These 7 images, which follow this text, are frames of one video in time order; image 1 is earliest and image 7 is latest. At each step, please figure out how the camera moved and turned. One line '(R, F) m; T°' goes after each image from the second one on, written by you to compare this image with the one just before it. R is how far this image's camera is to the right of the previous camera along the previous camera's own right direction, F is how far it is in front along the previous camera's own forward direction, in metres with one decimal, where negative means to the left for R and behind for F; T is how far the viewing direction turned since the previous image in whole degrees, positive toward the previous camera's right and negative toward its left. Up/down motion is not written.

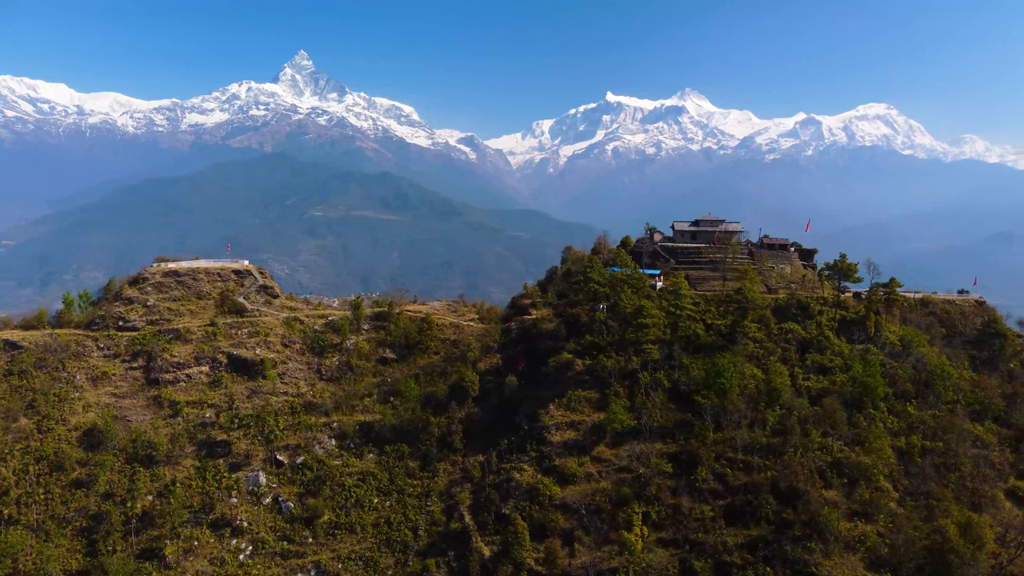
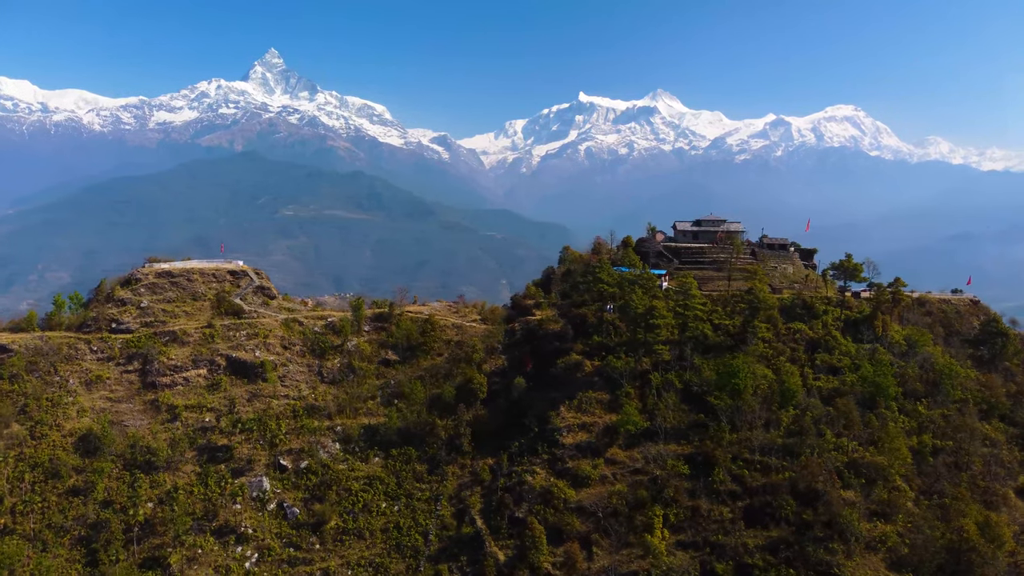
(-1.0, +0.3) m; +1°
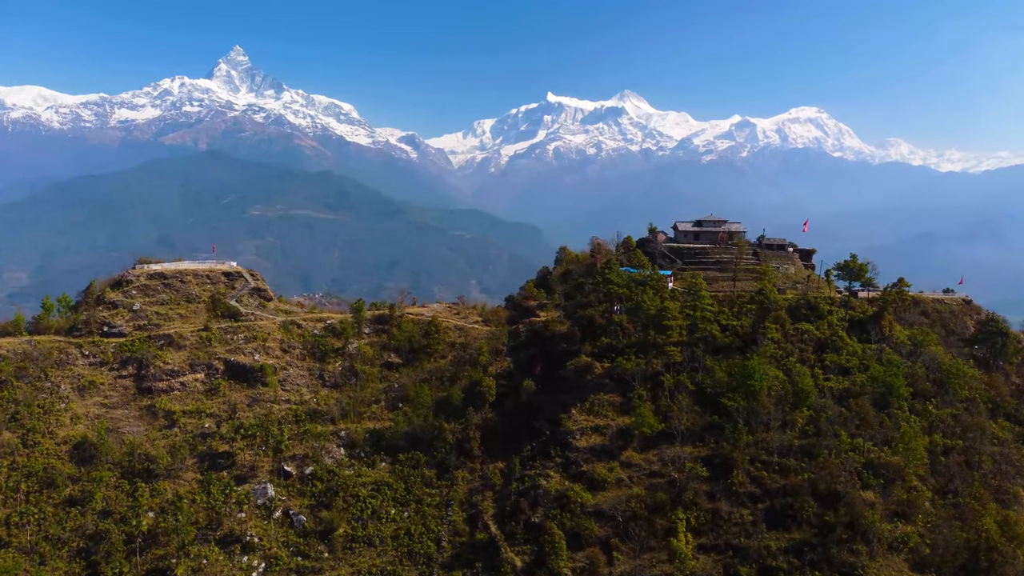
(-1.1, +0.3) m; +2°
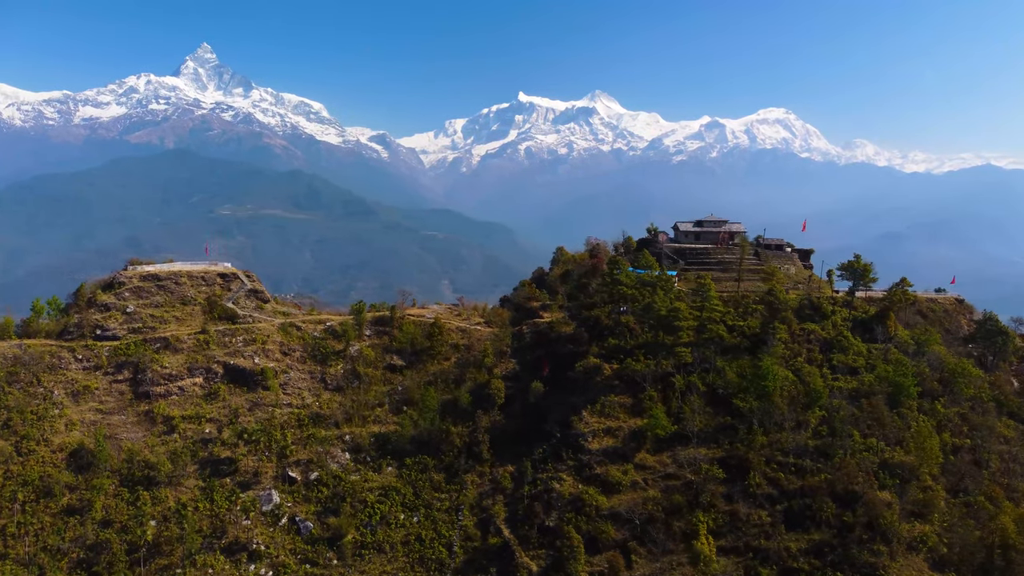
(-1.0, +0.3) m; +1°
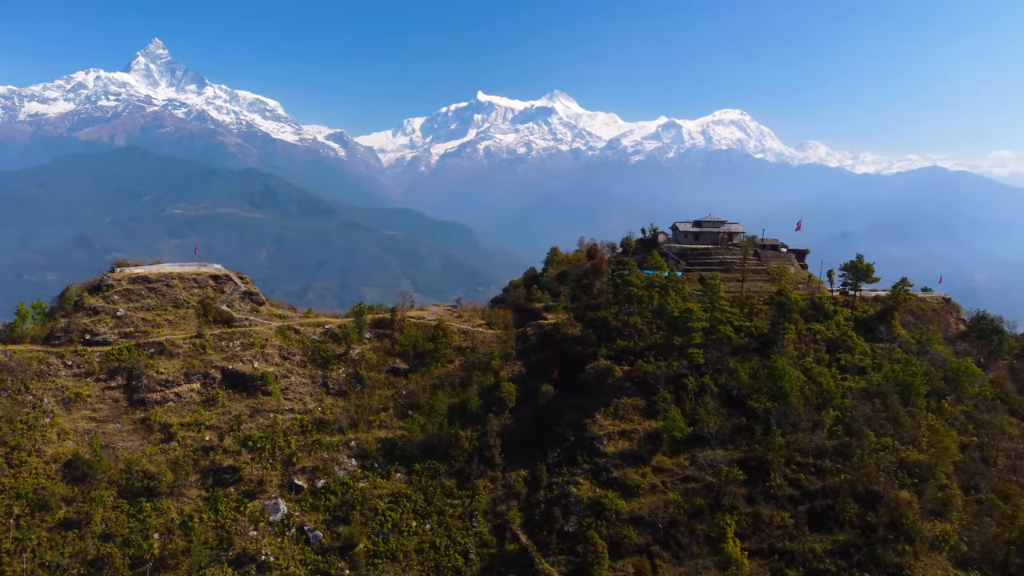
(-1.3, +0.3) m; +2°
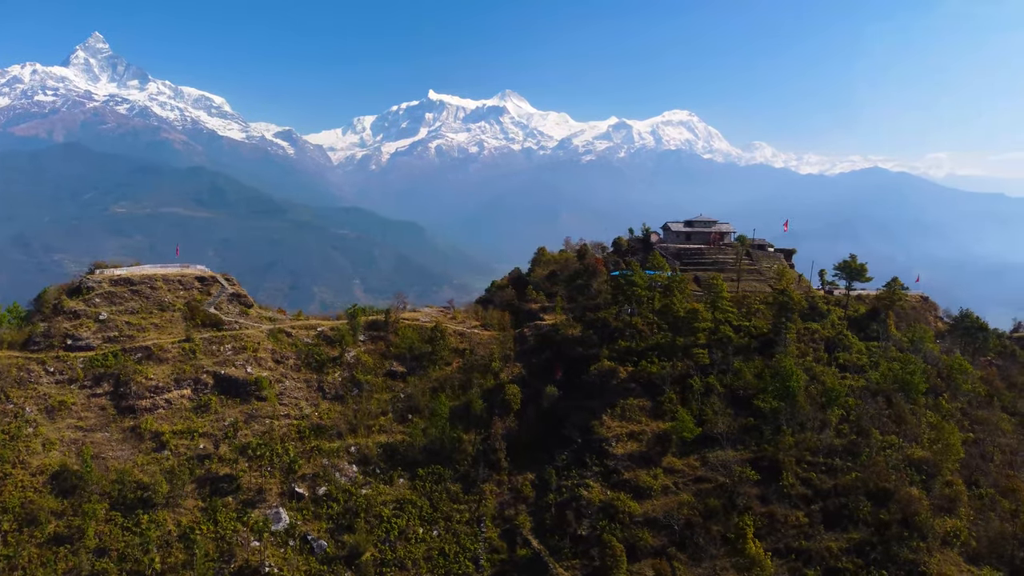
(-1.2, +0.3) m; +2°
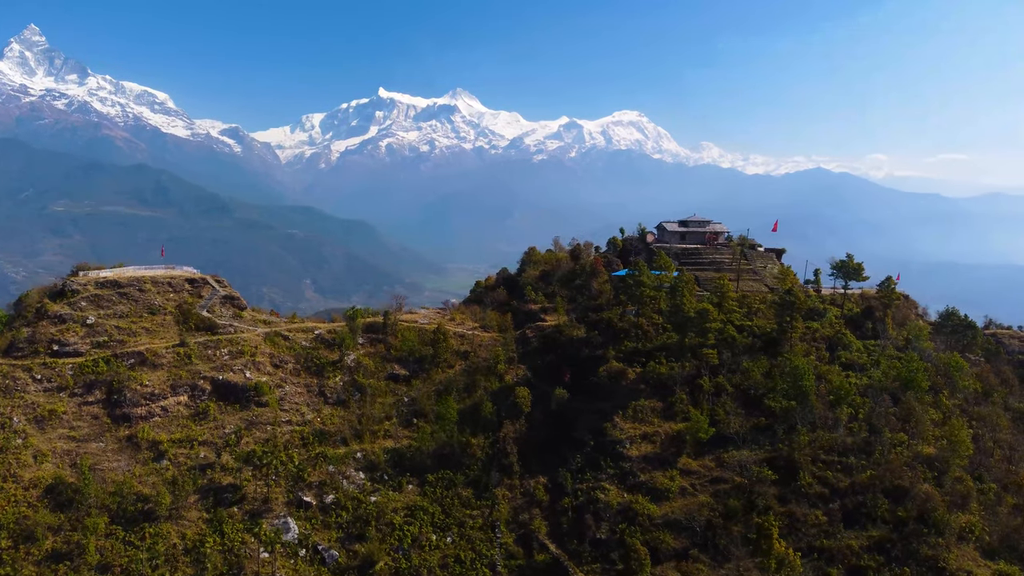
(-1.4, +0.3) m; +2°
